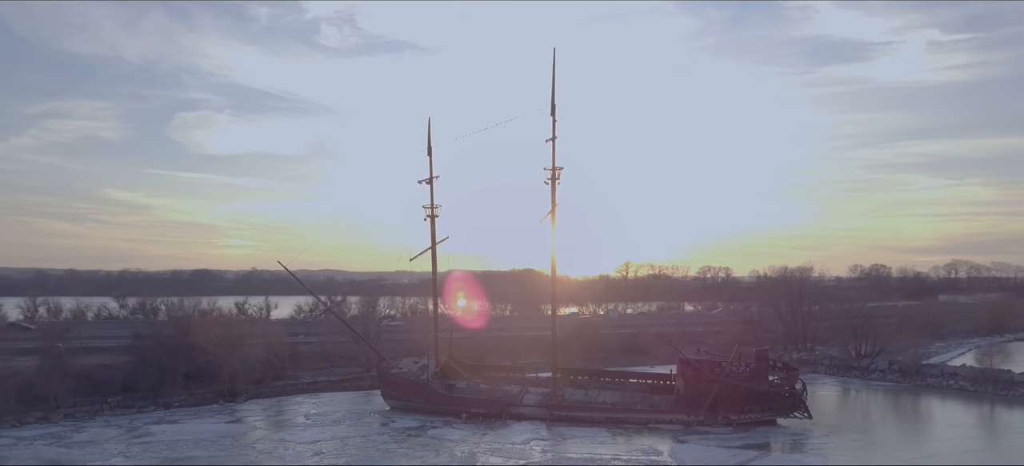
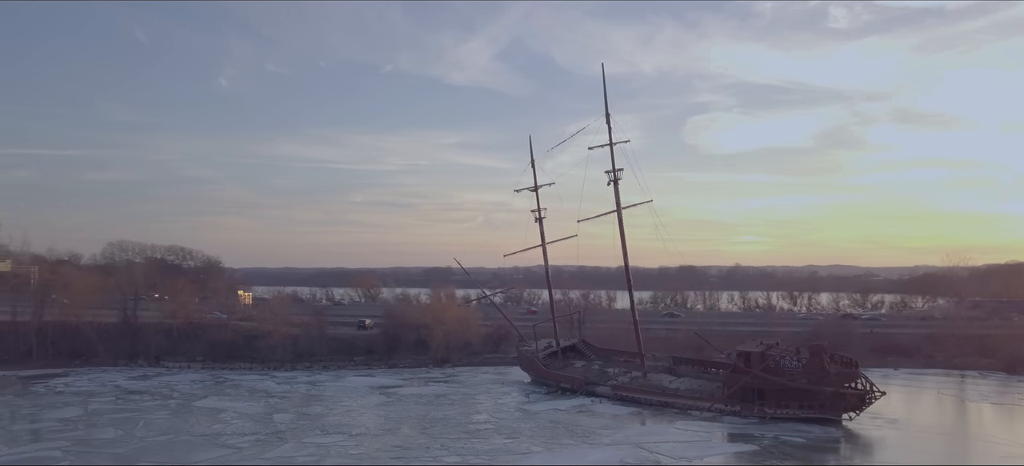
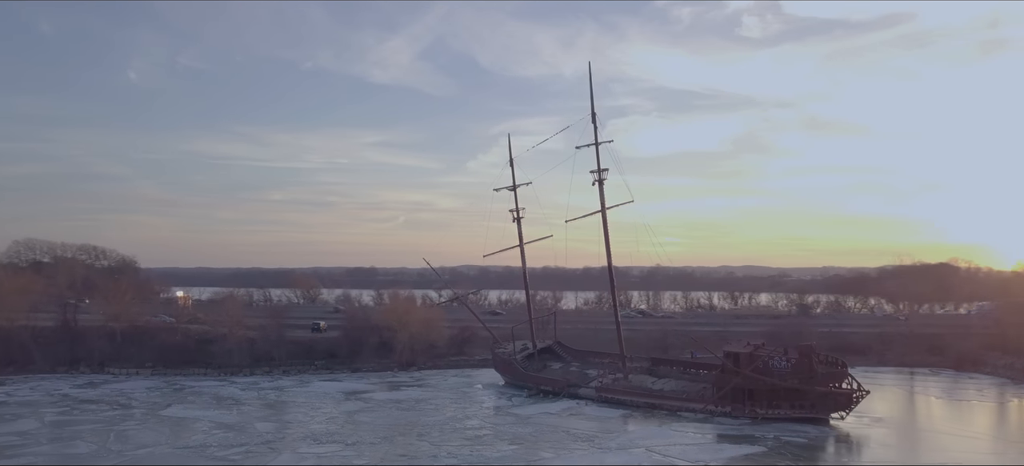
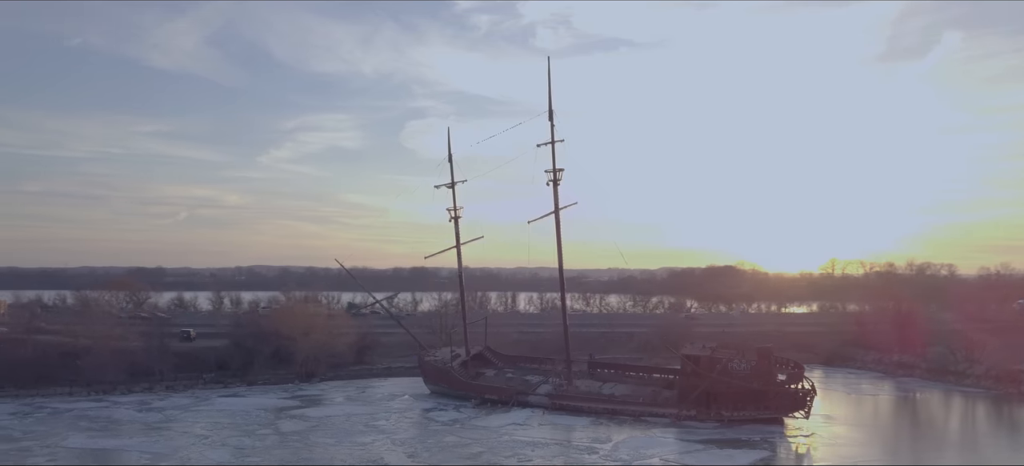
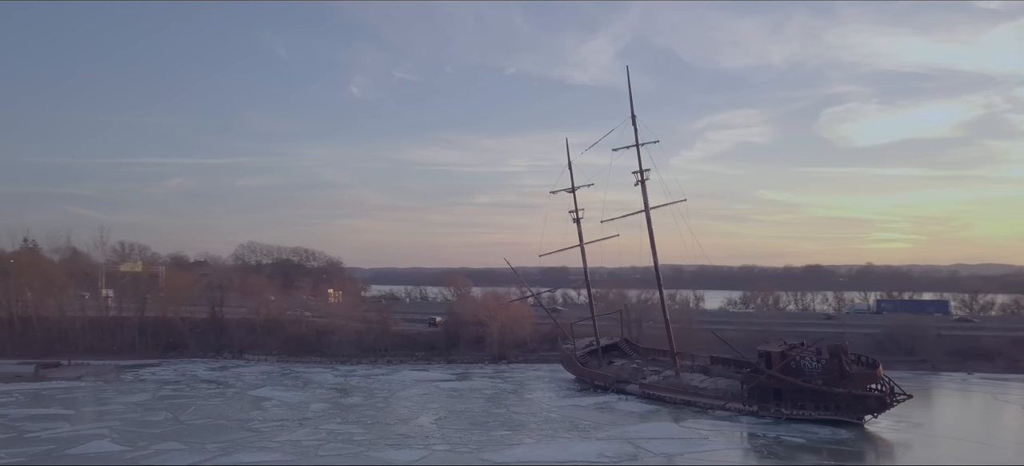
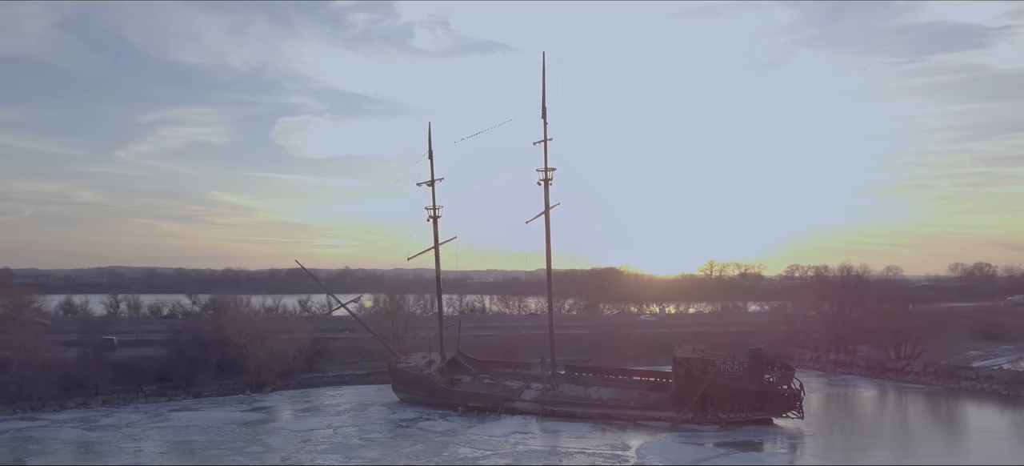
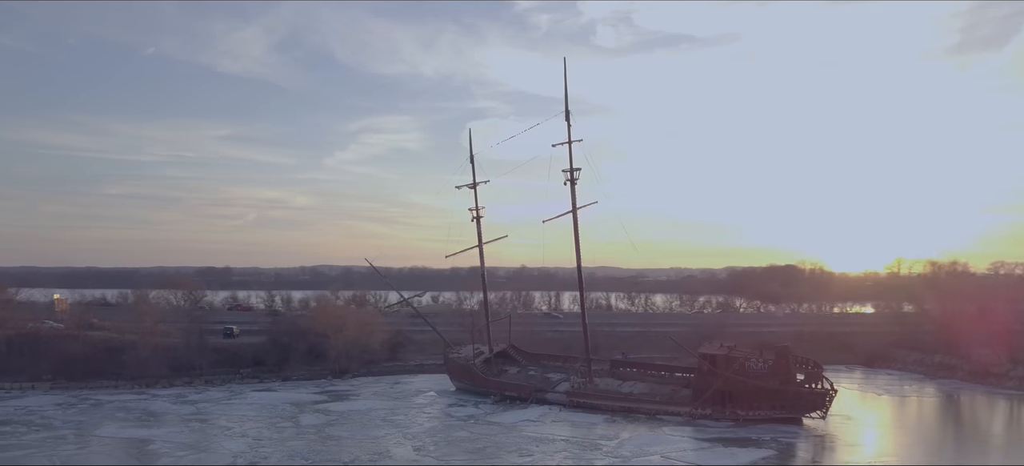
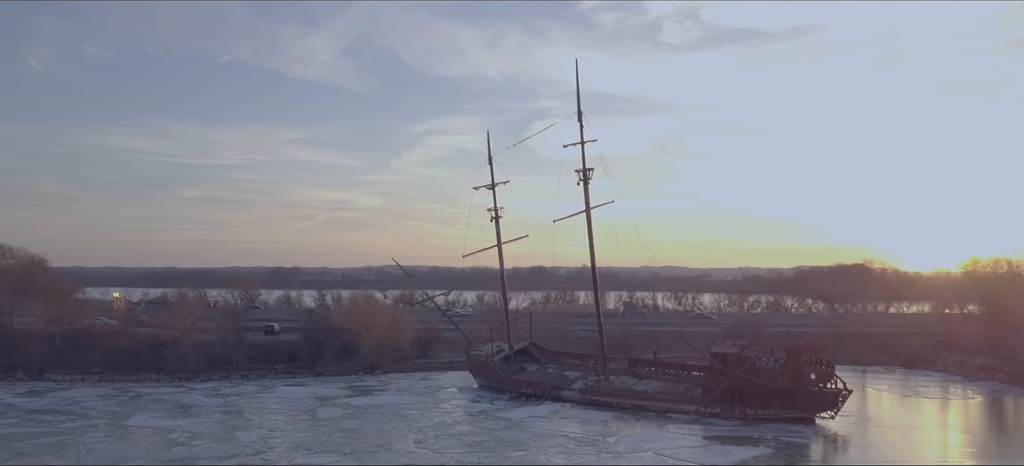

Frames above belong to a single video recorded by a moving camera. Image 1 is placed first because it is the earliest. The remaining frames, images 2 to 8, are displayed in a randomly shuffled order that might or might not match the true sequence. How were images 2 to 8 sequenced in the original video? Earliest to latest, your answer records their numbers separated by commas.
6, 4, 7, 8, 3, 2, 5
